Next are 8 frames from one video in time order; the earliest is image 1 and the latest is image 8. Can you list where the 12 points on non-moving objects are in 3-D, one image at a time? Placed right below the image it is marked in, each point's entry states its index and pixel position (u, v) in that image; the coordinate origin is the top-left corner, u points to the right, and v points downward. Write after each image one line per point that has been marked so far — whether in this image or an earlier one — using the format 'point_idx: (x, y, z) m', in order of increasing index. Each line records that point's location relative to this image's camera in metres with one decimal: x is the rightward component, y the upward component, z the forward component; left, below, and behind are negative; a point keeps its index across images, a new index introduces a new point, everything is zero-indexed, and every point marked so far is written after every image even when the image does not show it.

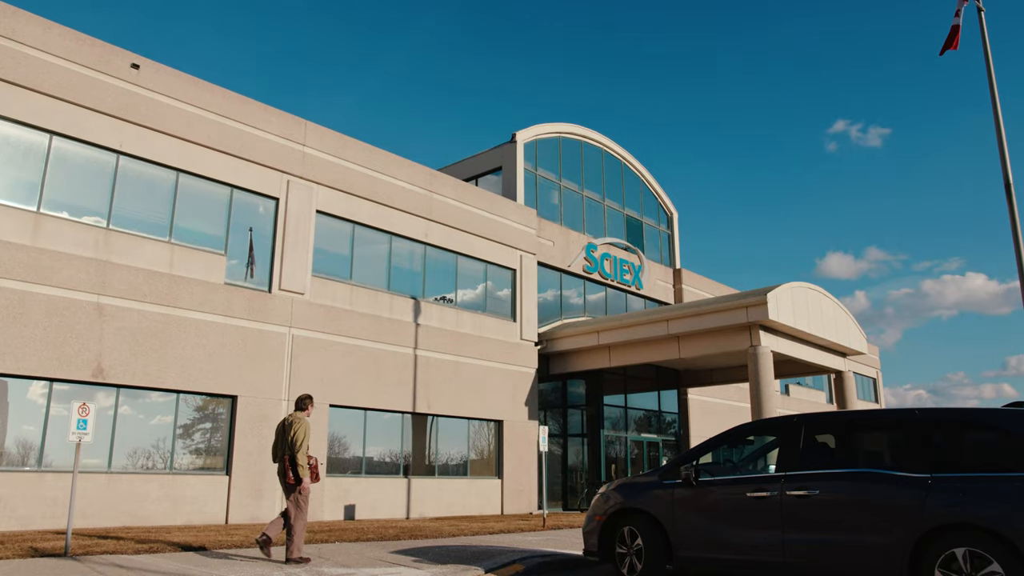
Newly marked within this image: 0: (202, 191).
0: (-6.5, +2.0, +16.4) m
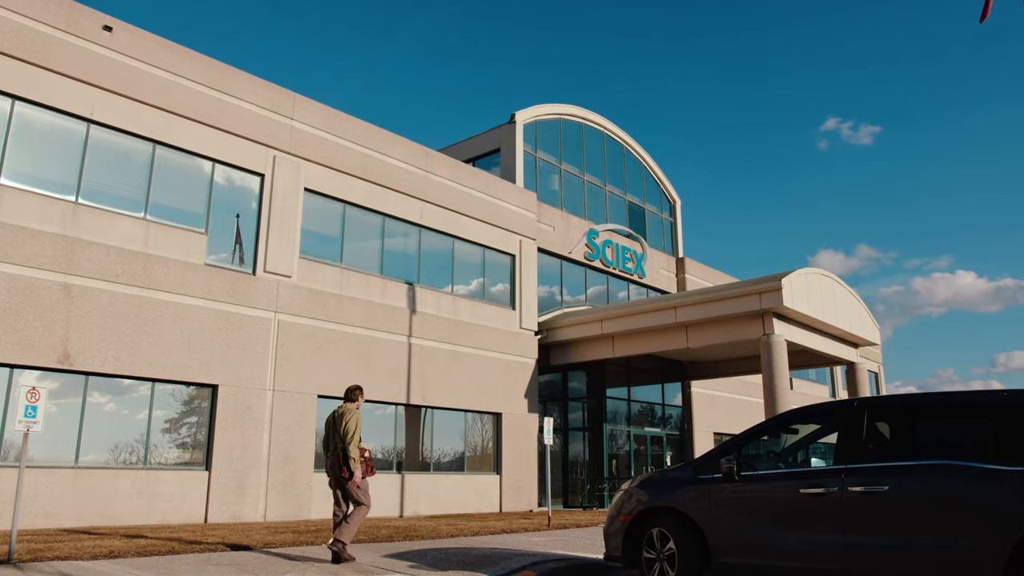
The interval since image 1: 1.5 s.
0: (-6.4, +2.4, +15.2) m
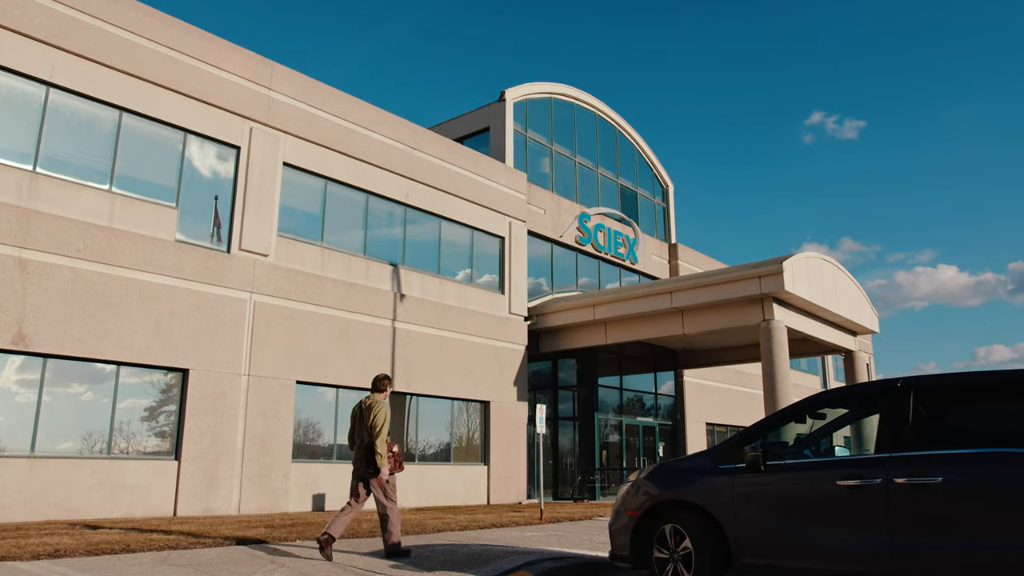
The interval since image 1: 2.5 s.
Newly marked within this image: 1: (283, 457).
0: (-6.6, +2.8, +14.3) m
1: (-4.4, -3.2, +15.0) m
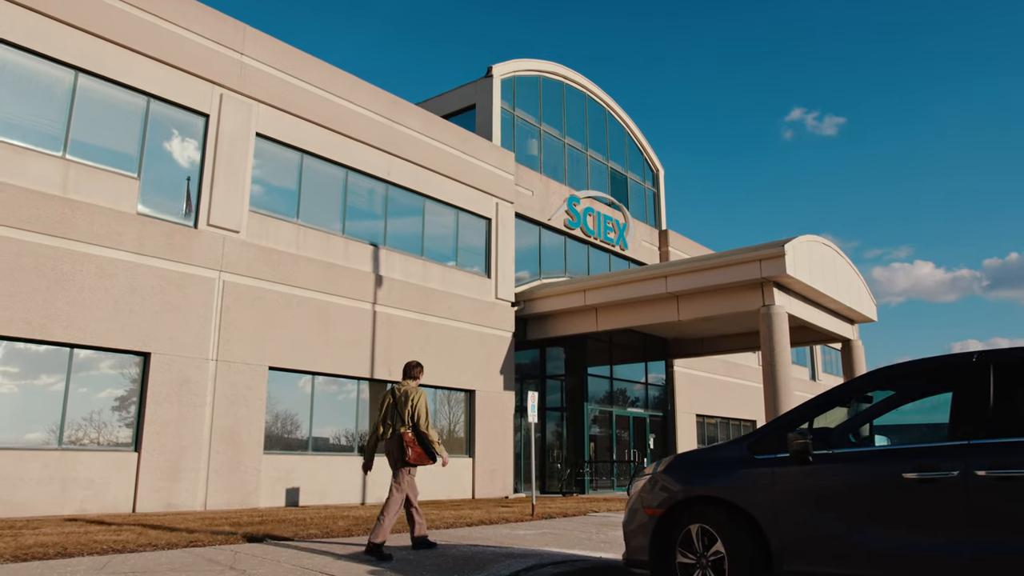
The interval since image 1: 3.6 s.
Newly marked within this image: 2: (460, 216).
0: (-6.7, +3.2, +13.1) m
1: (-4.6, -2.9, +14.0) m
2: (-1.3, +1.8, +19.5) m
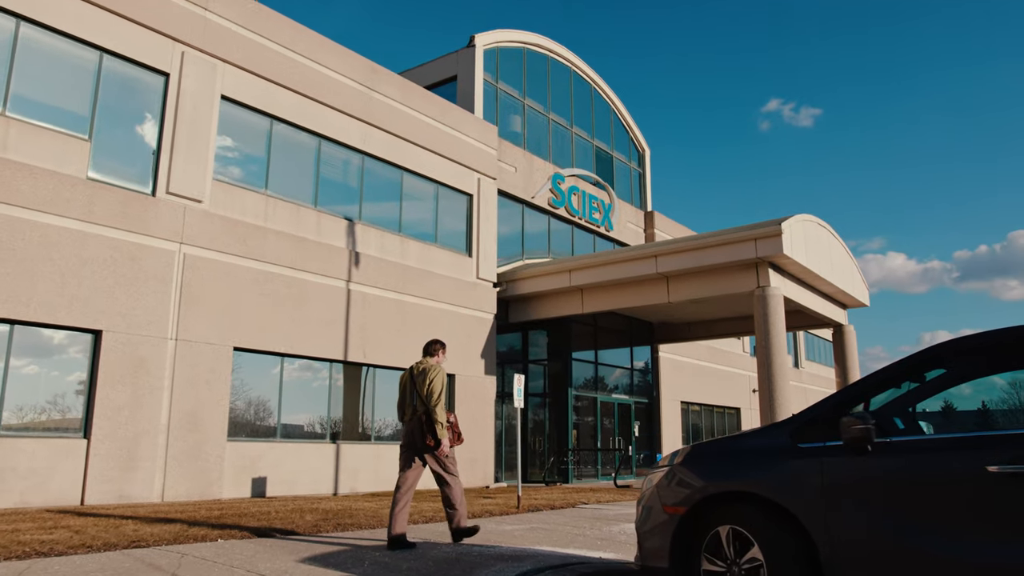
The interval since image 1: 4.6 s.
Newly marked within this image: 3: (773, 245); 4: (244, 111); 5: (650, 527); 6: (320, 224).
0: (-7.0, +3.6, +12.0) m
1: (-4.9, -2.4, +13.0) m
2: (-1.7, +2.3, +18.5) m
3: (+5.2, +0.9, +15.7) m
4: (-5.0, +3.3, +14.5) m
5: (+0.9, -1.5, +5.0) m
6: (-3.8, +1.3, +15.5) m
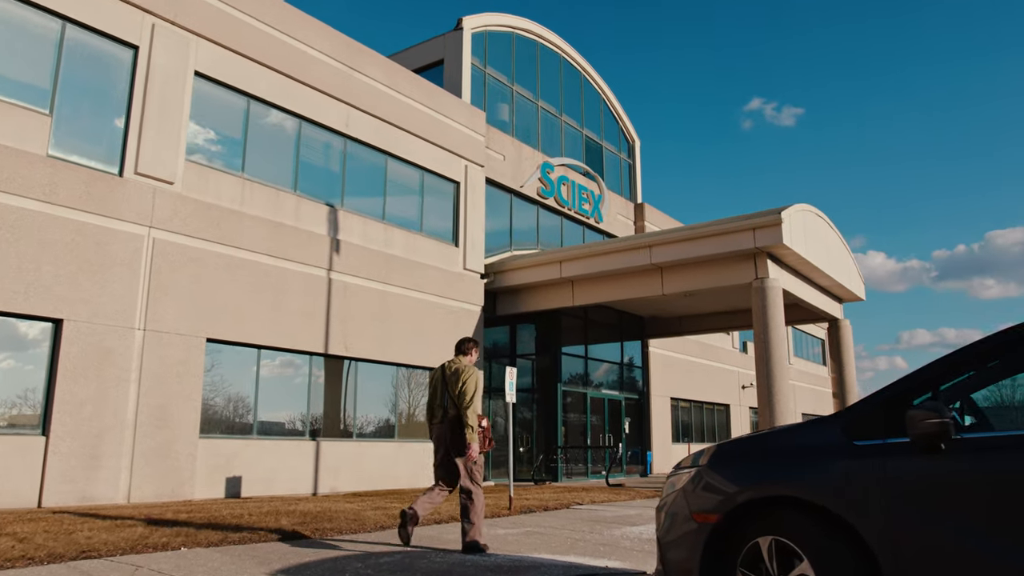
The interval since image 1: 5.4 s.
0: (-7.1, +3.8, +11.1) m
1: (-5.1, -2.2, +12.2) m
2: (-2.0, +2.5, +17.8) m
3: (+5.0, +1.0, +15.1) m
4: (-5.1, +3.5, +13.7) m
5: (+0.9, -1.4, +4.4) m
6: (-4.0, +1.5, +14.7) m
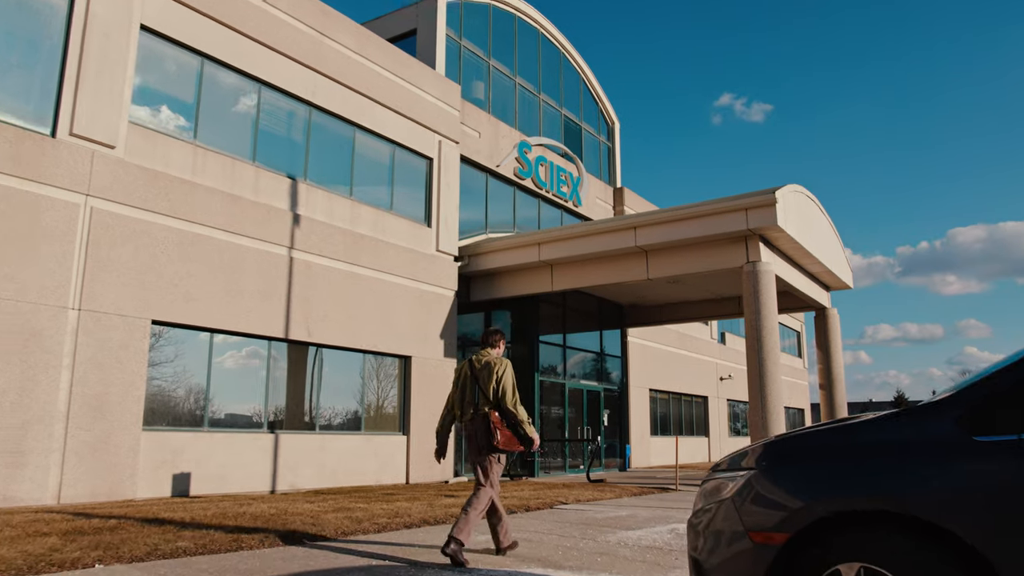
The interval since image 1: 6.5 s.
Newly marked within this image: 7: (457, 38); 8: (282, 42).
0: (-7.3, +4.1, +9.8) m
1: (-5.4, -1.9, +11.0) m
2: (-2.5, +2.9, +16.6) m
3: (+4.6, +1.3, +14.2) m
4: (-5.5, +3.8, +12.4) m
5: (+0.9, -1.2, +3.4) m
6: (-4.4, +1.8, +13.5) m
7: (-1.4, +6.2, +19.4) m
8: (-4.2, +4.5, +14.2) m
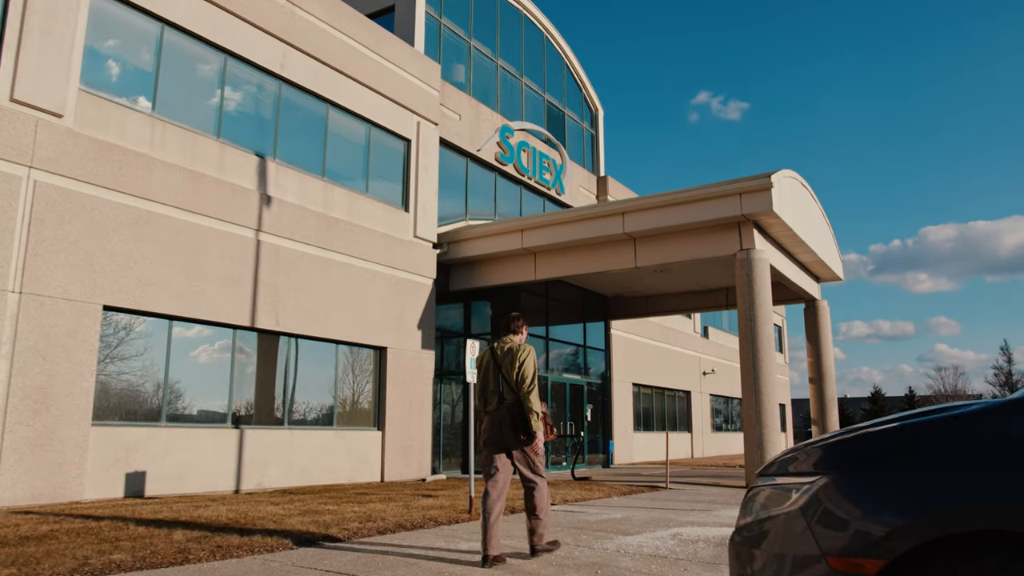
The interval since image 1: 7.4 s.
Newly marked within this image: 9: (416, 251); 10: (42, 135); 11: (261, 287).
0: (-7.4, +4.4, +8.8) m
1: (-5.6, -1.7, +10.0) m
2: (-2.8, +3.1, +15.8) m
3: (+4.3, +1.5, +13.6) m
4: (-5.7, +4.1, +11.4) m
5: (+0.9, -1.0, +2.6) m
6: (-4.7, +2.1, +12.6) m
7: (-1.8, +6.5, +18.6) m
8: (-4.4, +4.7, +13.2) m
9: (-2.0, +0.7, +16.4) m
10: (-6.1, +2.0, +10.1) m
11: (-4.1, 0.0, +12.9) m
